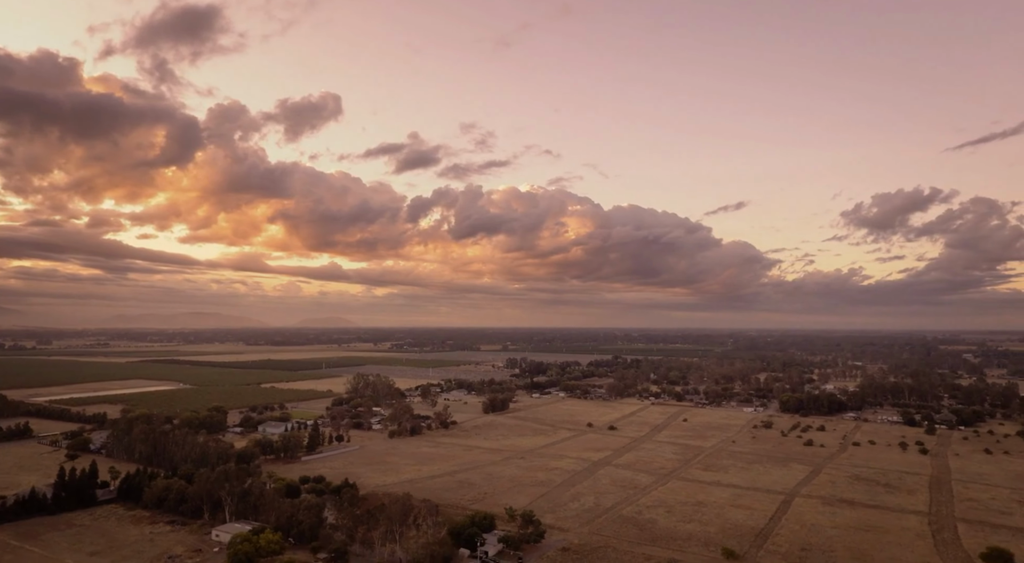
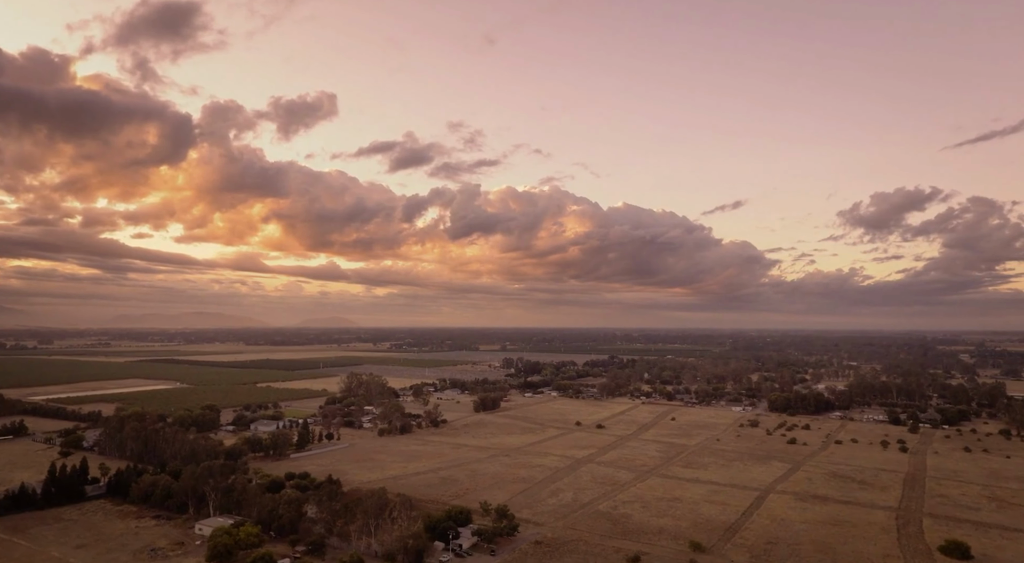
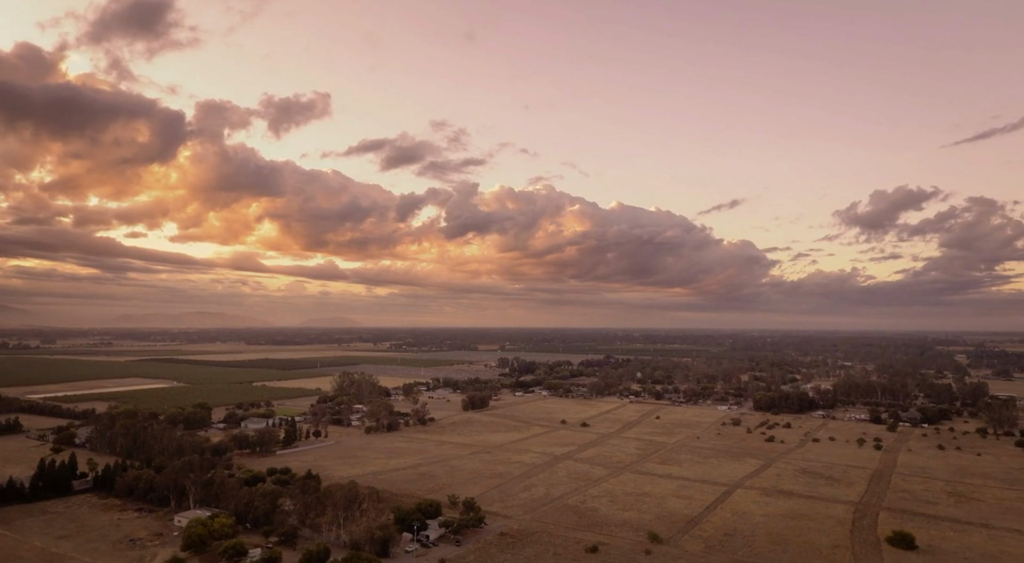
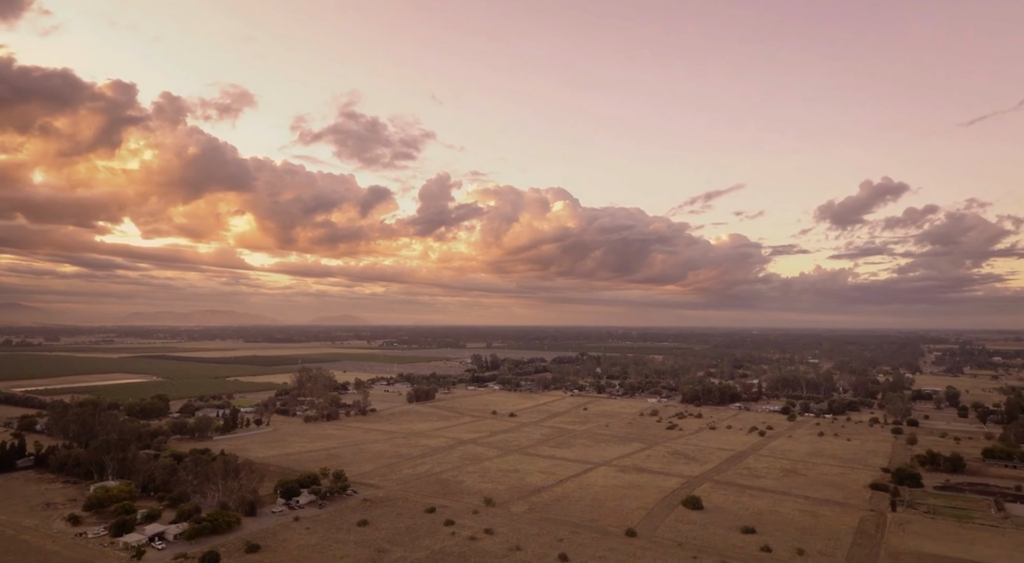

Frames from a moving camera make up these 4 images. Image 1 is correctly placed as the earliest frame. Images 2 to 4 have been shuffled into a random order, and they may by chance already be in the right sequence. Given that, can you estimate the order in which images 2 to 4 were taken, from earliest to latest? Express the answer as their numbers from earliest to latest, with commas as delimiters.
3, 4, 2
